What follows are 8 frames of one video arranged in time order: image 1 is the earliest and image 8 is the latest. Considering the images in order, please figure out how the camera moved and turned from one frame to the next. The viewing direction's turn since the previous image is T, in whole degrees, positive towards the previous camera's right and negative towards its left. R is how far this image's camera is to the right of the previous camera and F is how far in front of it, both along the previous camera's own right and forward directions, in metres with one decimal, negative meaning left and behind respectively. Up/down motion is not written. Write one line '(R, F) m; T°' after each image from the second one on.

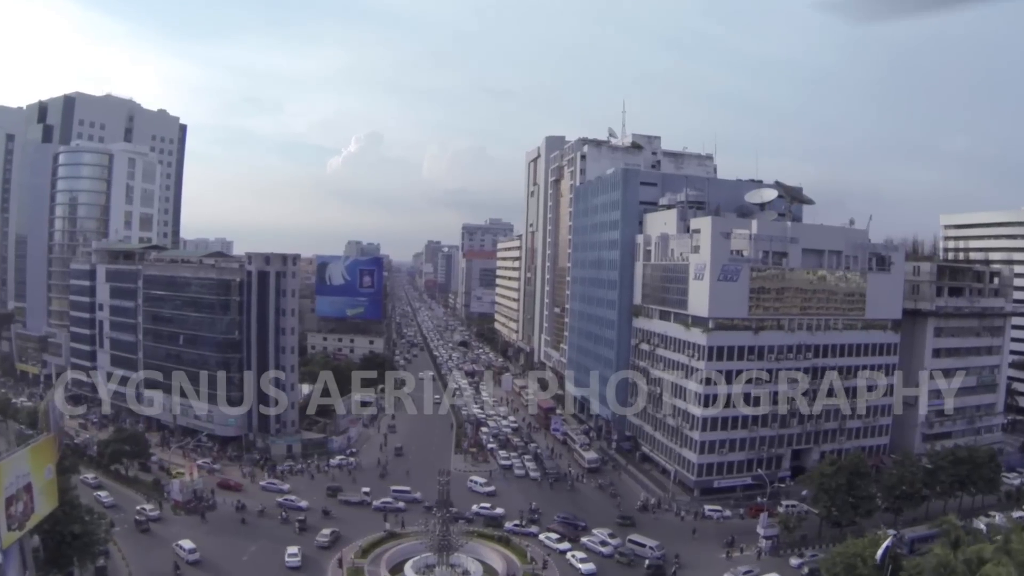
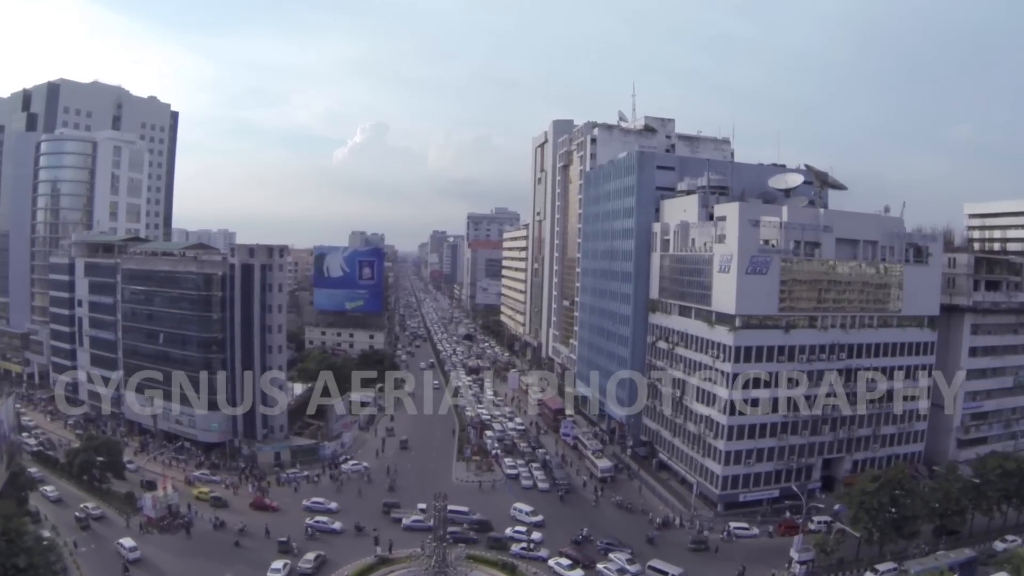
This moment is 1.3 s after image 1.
(+0.1, +3.4) m; -1°
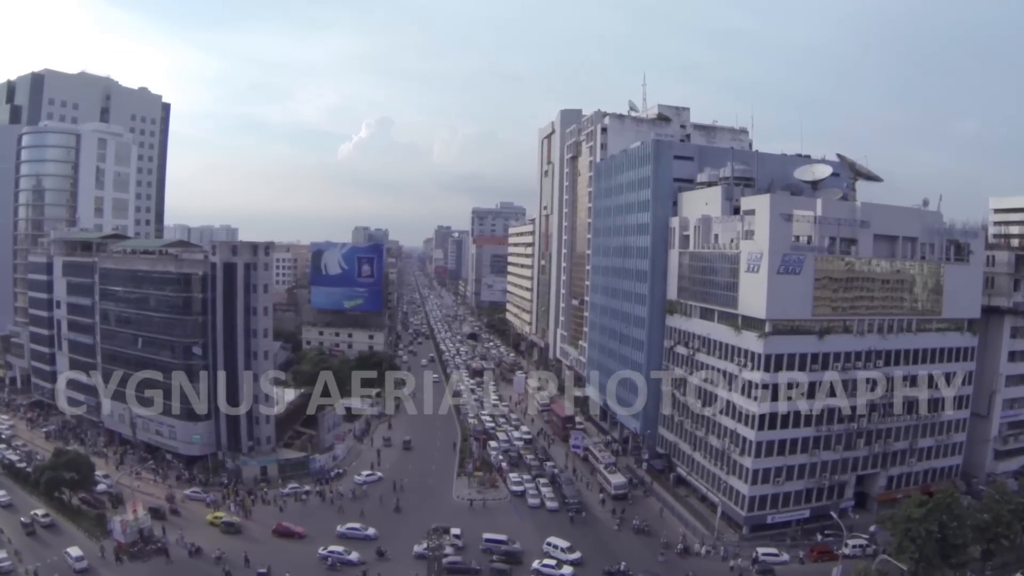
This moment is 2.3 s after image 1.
(0.0, +3.1) m; 0°
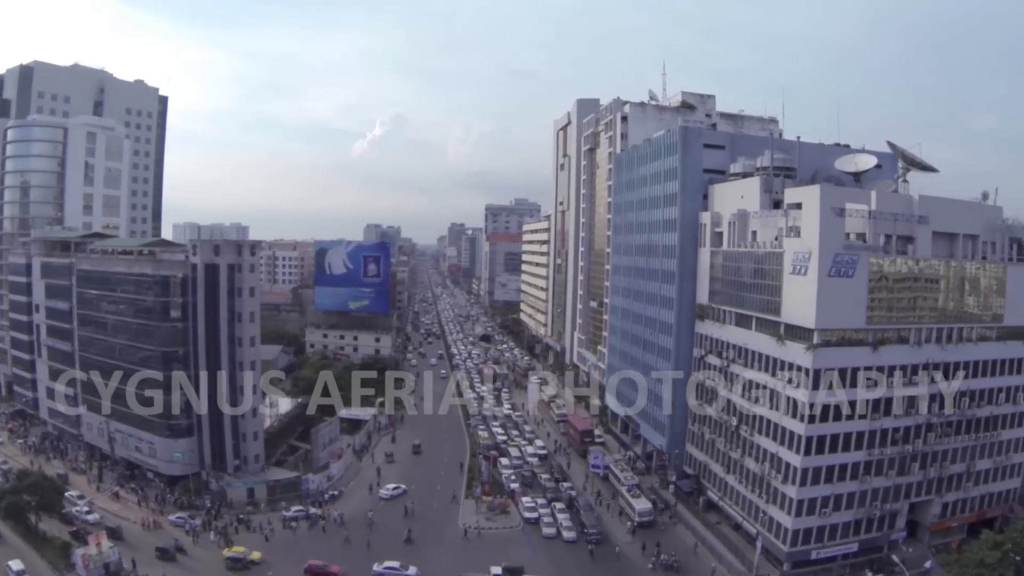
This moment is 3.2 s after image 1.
(+0.2, +3.6) m; -1°
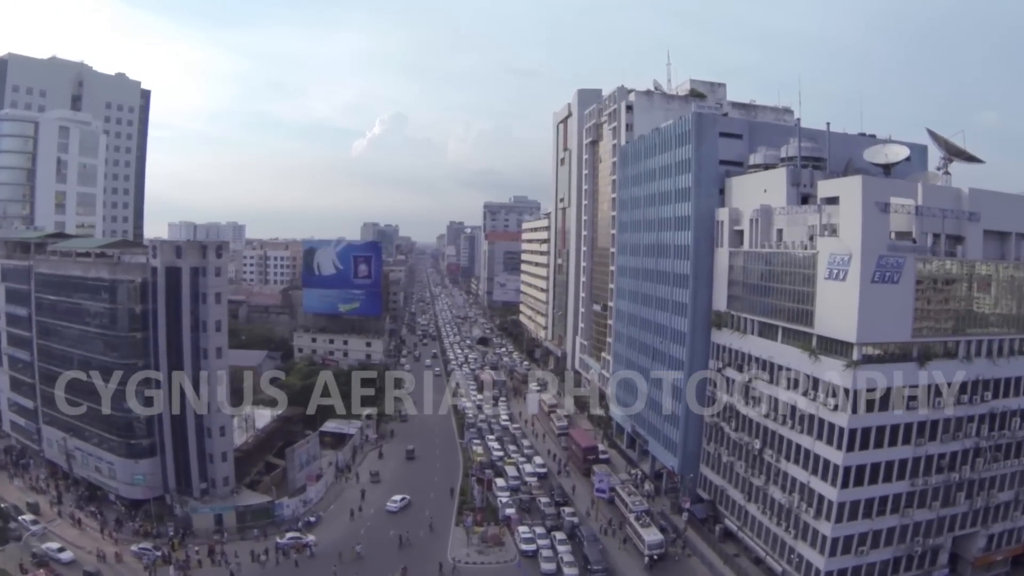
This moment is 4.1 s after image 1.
(+0.3, +3.4) m; 0°
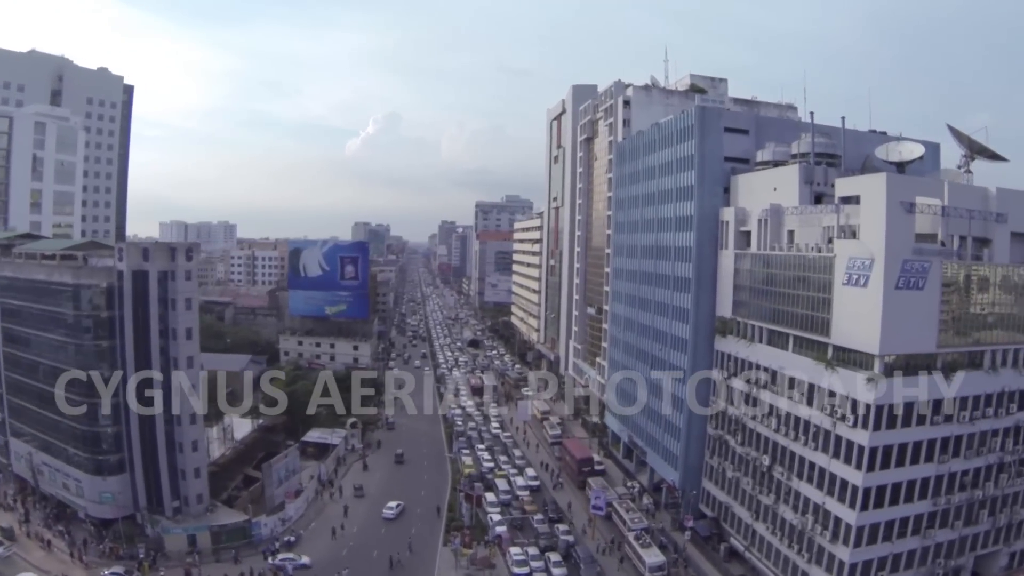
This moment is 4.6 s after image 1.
(0.0, +1.9) m; +1°
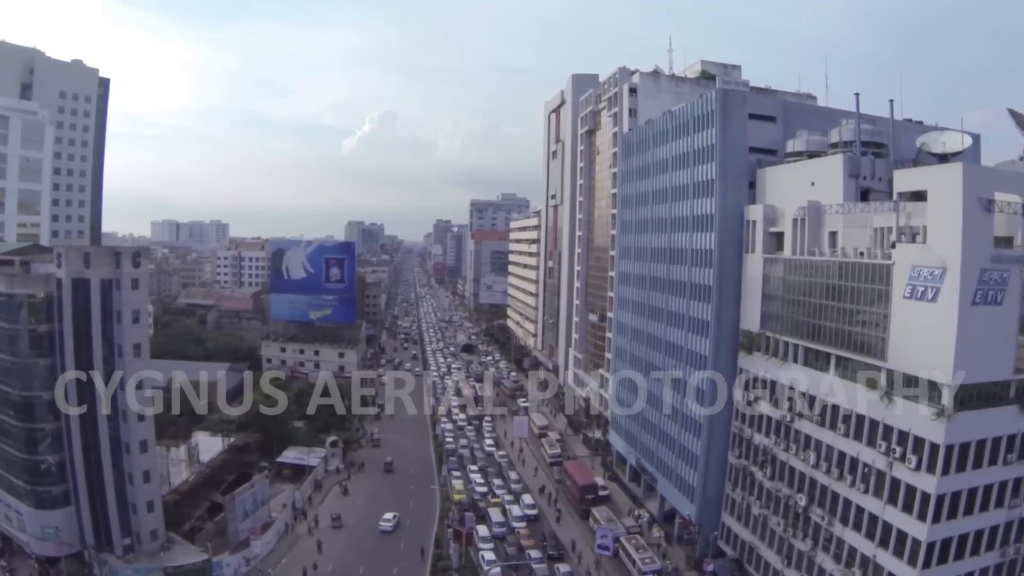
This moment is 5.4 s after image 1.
(0.0, +3.6) m; 0°
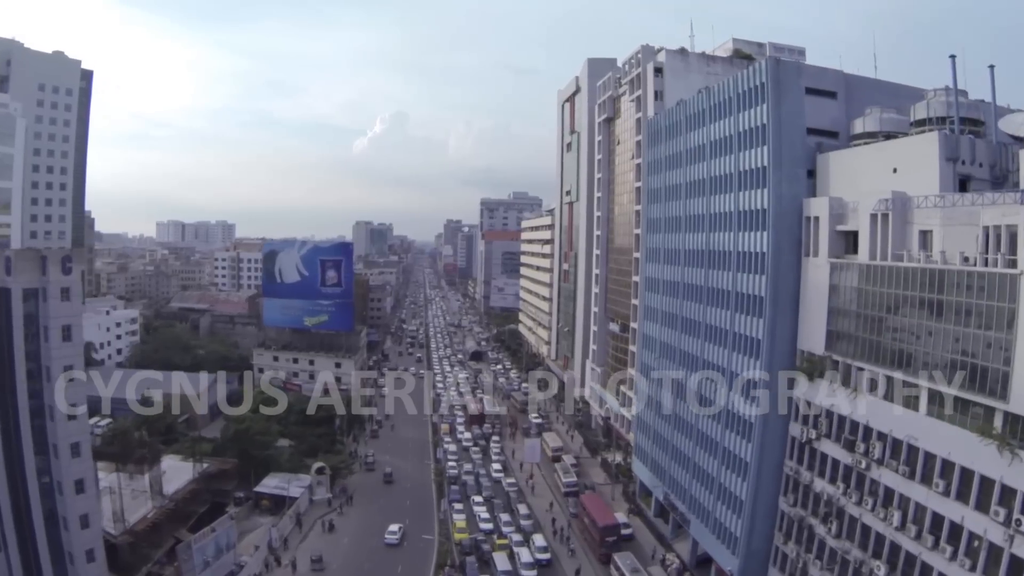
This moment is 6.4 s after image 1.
(+0.1, +4.3) m; -1°
